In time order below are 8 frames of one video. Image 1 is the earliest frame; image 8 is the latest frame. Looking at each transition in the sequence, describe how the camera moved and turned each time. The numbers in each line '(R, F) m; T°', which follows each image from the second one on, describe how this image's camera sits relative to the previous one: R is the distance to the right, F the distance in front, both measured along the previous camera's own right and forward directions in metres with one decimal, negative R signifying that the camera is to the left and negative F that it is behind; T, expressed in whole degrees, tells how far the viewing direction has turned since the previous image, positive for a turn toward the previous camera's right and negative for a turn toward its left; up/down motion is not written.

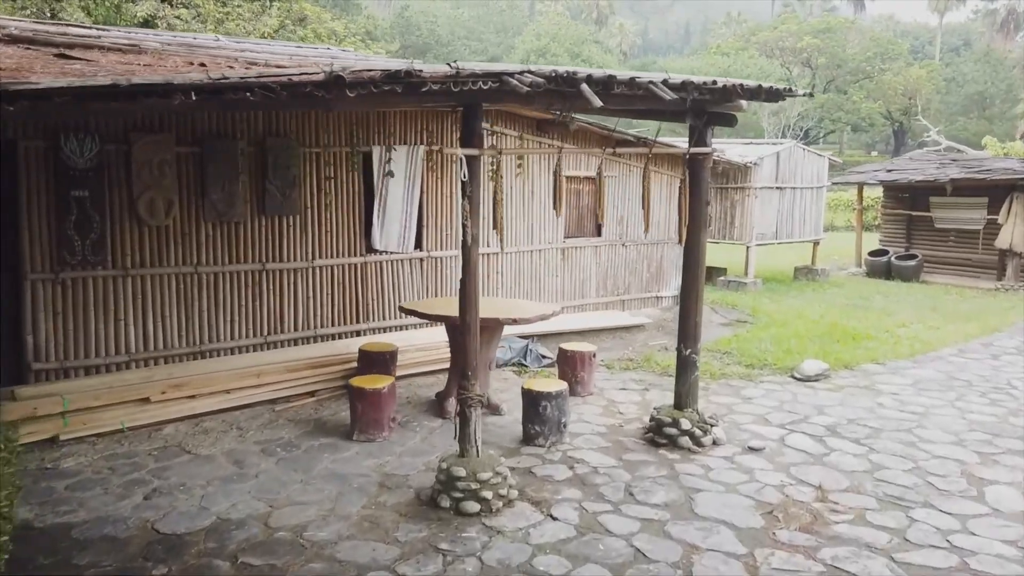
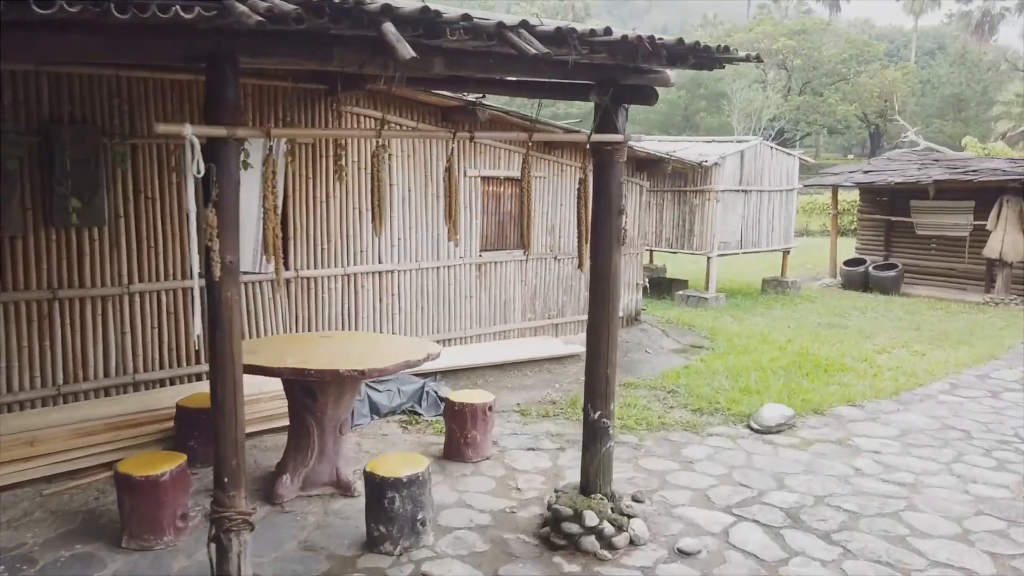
(+0.8, +1.6) m; +1°
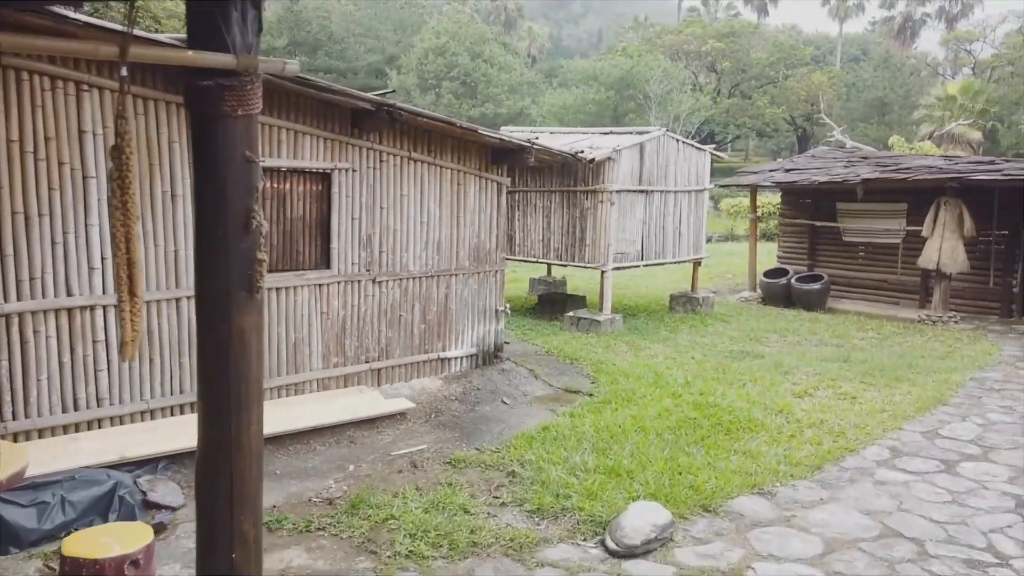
(+1.2, +2.2) m; +4°
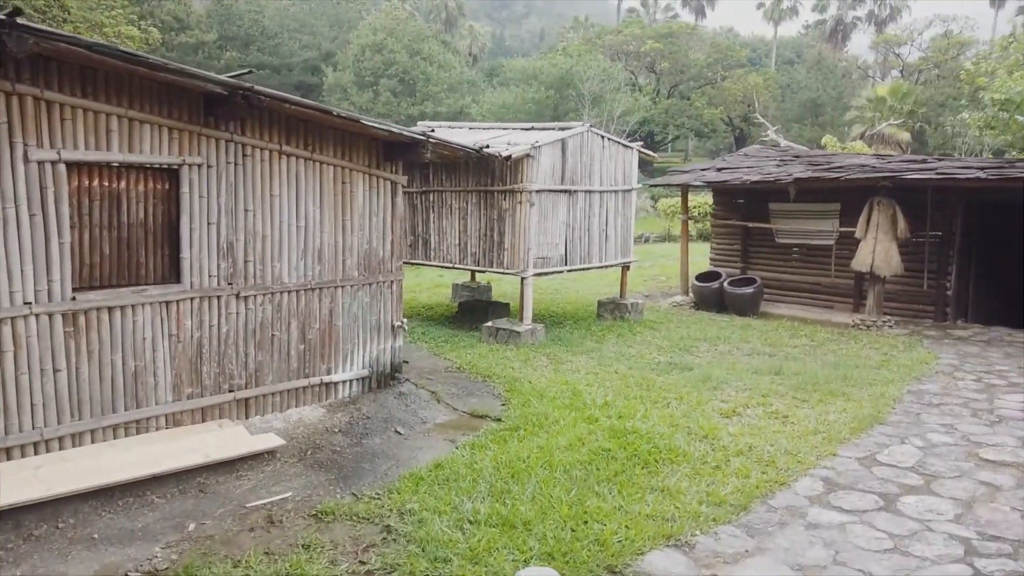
(+0.4, +0.8) m; +4°
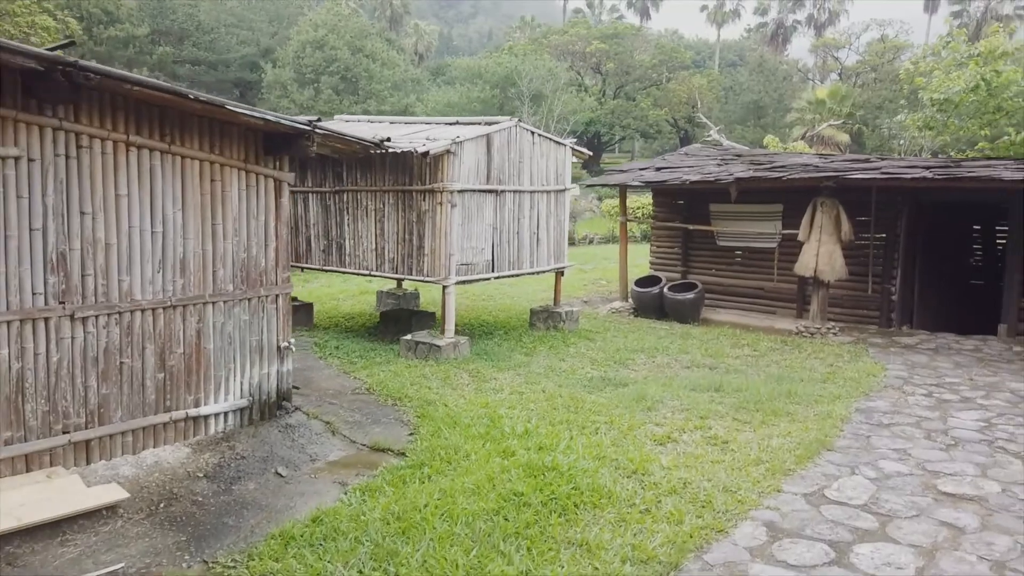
(+0.3, +0.8) m; +4°
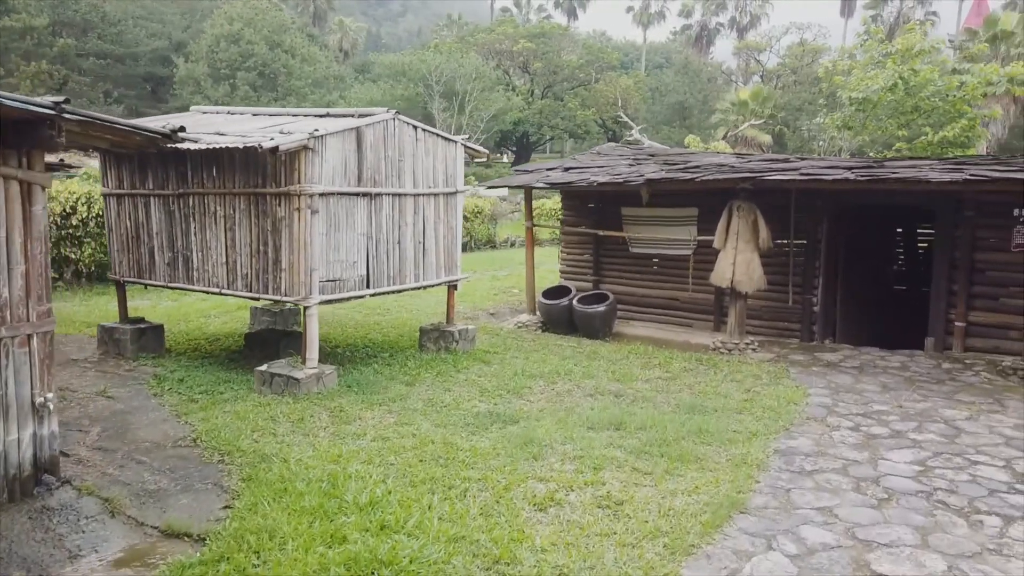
(+0.6, +1.2) m; +5°
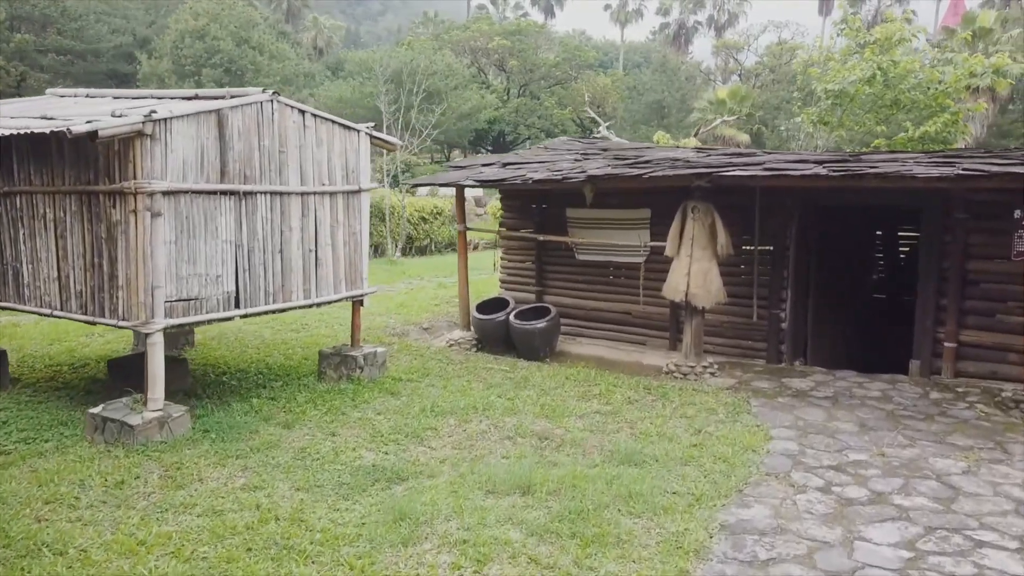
(+0.7, +1.4) m; +1°
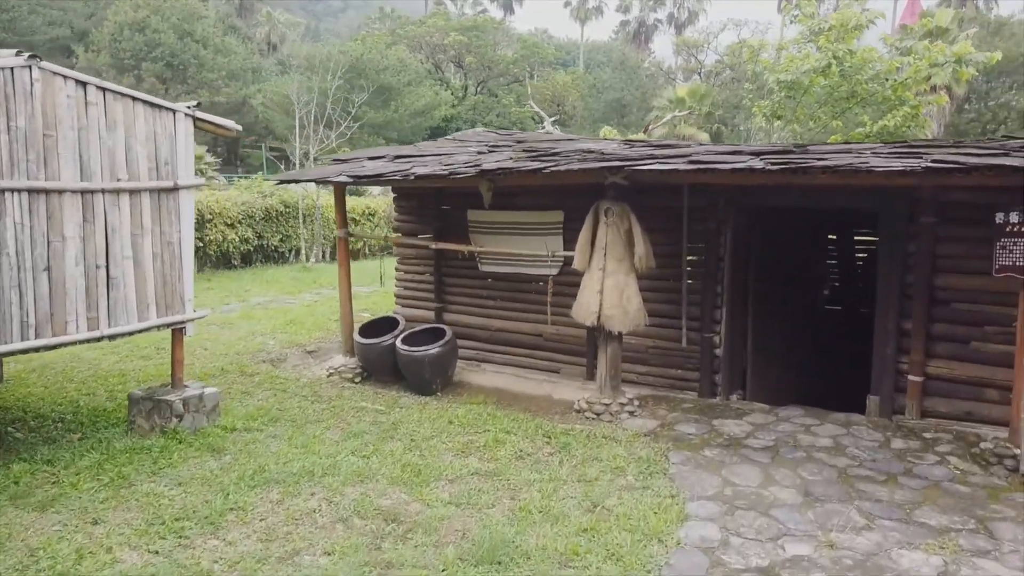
(+0.8, +1.5) m; +3°
